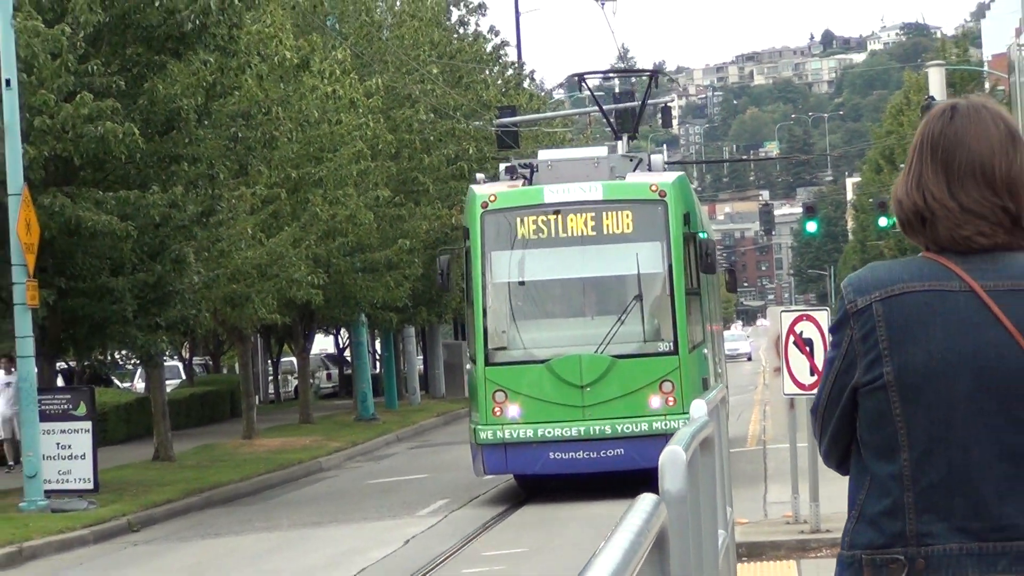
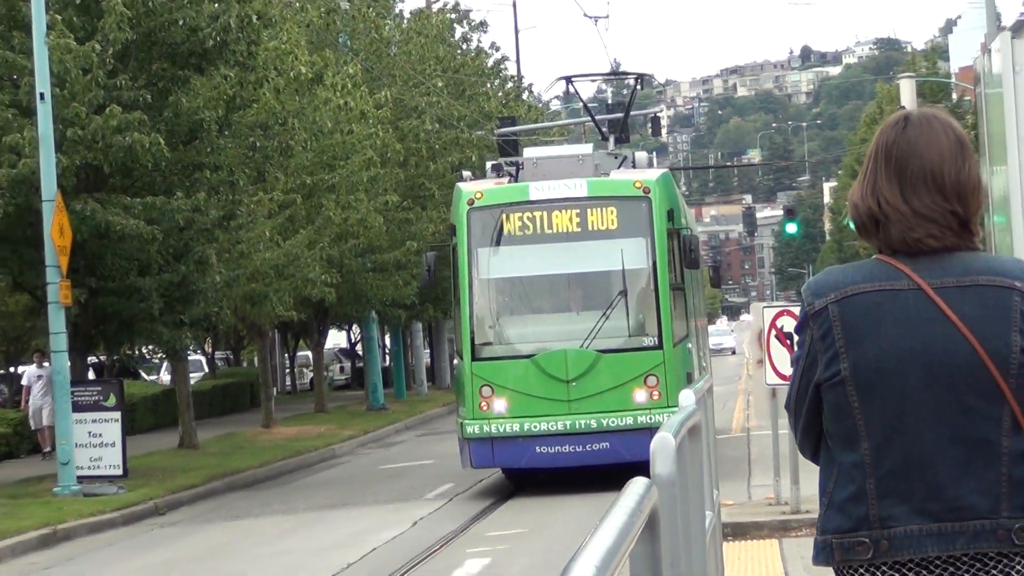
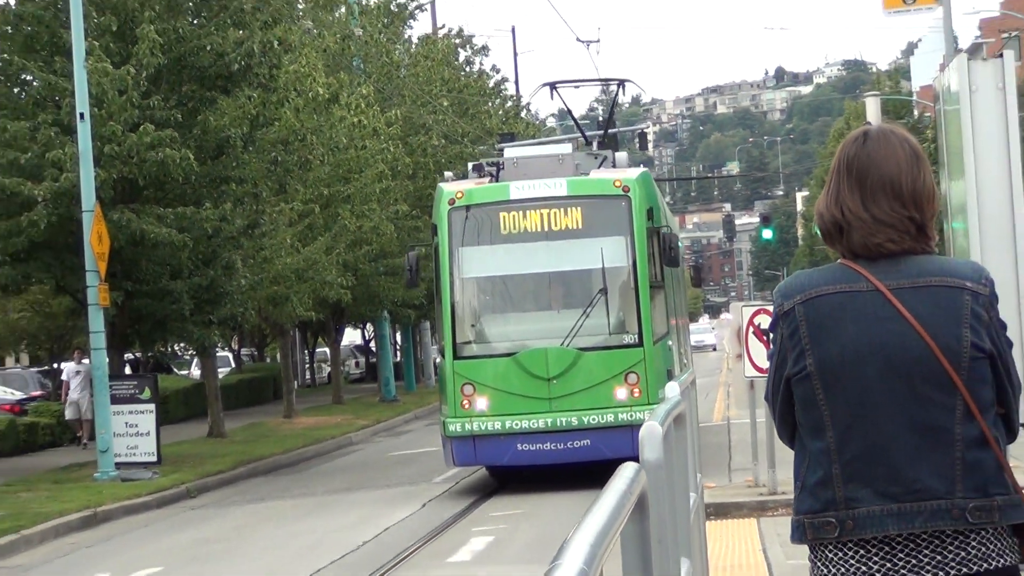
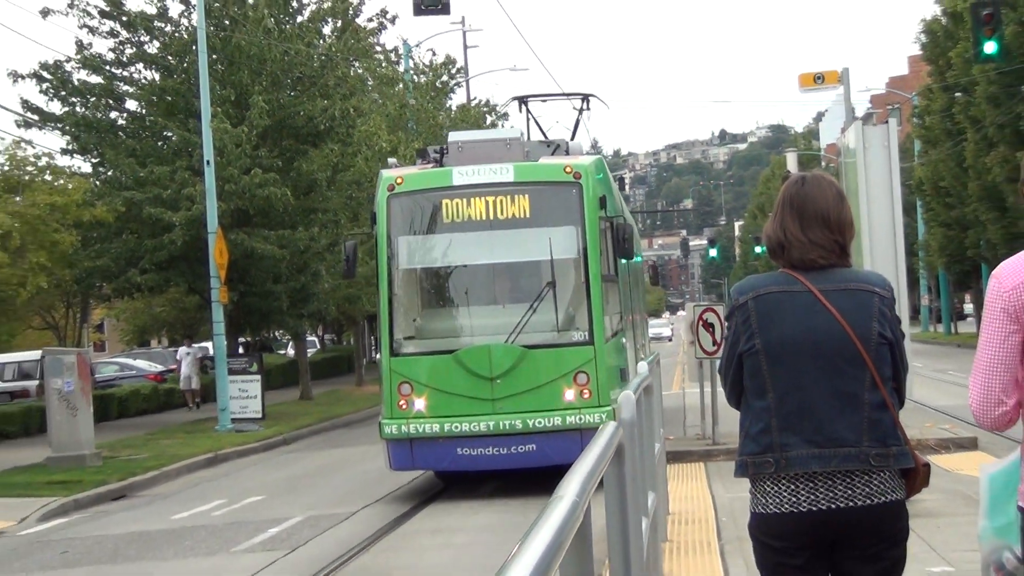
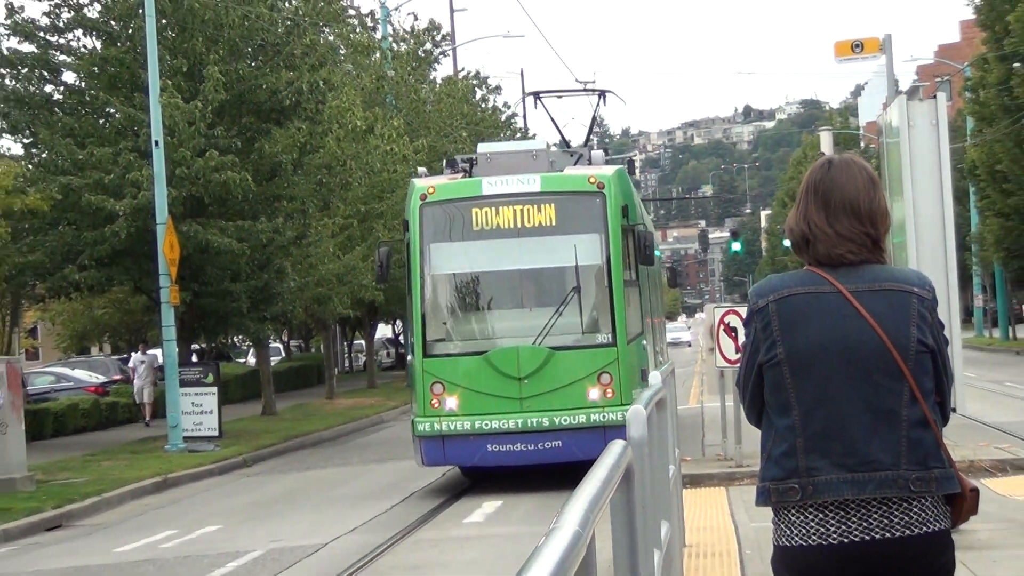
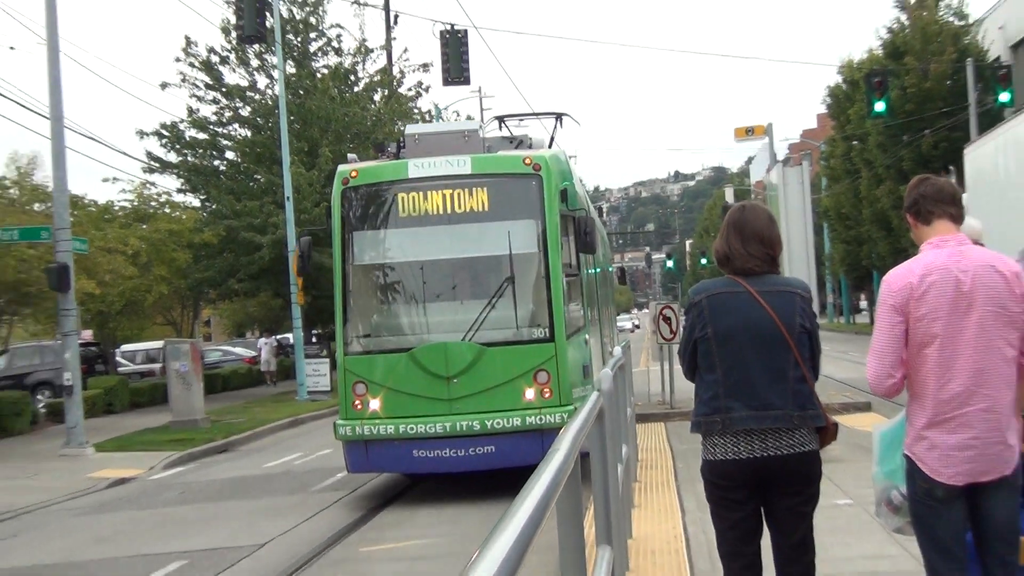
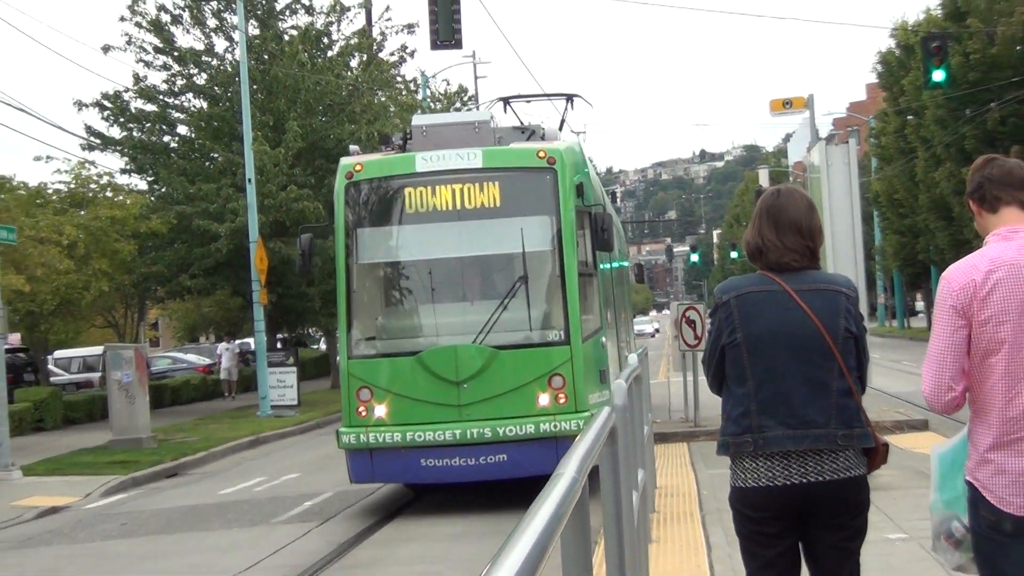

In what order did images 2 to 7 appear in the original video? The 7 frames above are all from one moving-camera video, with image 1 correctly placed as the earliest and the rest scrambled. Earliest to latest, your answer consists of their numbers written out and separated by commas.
2, 3, 5, 4, 7, 6
